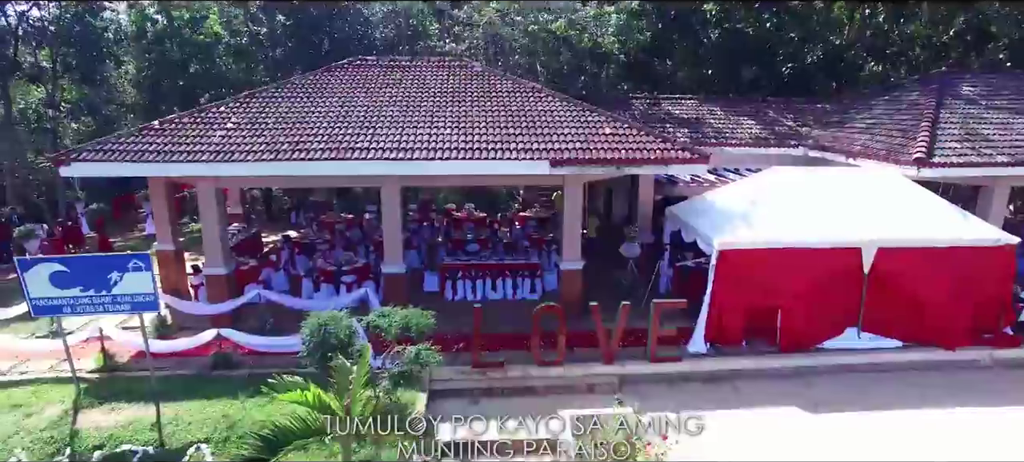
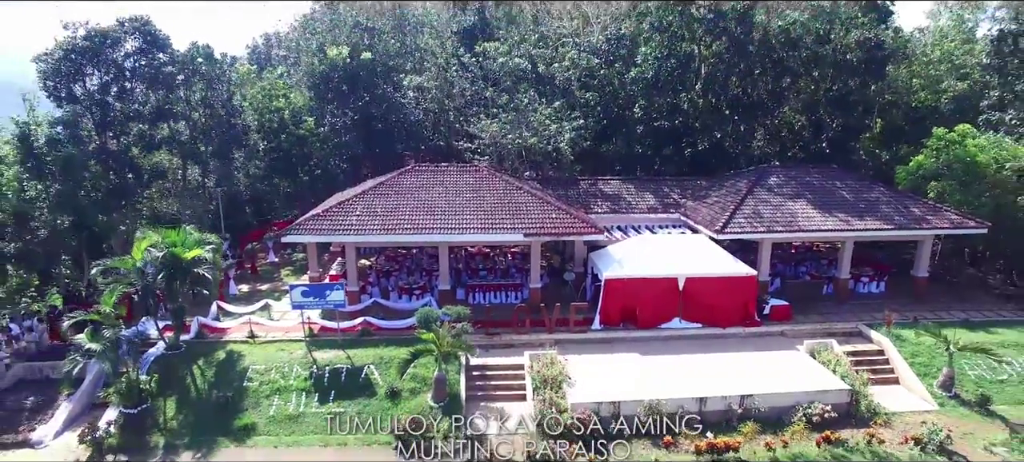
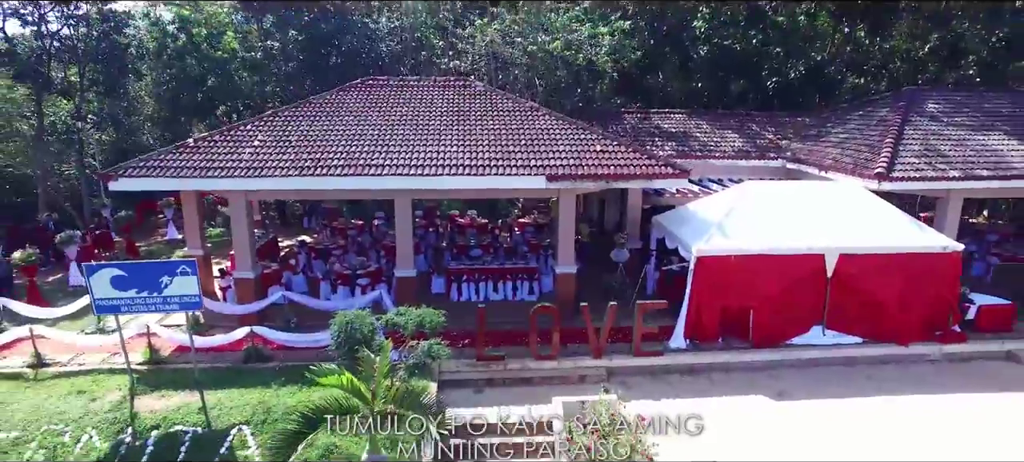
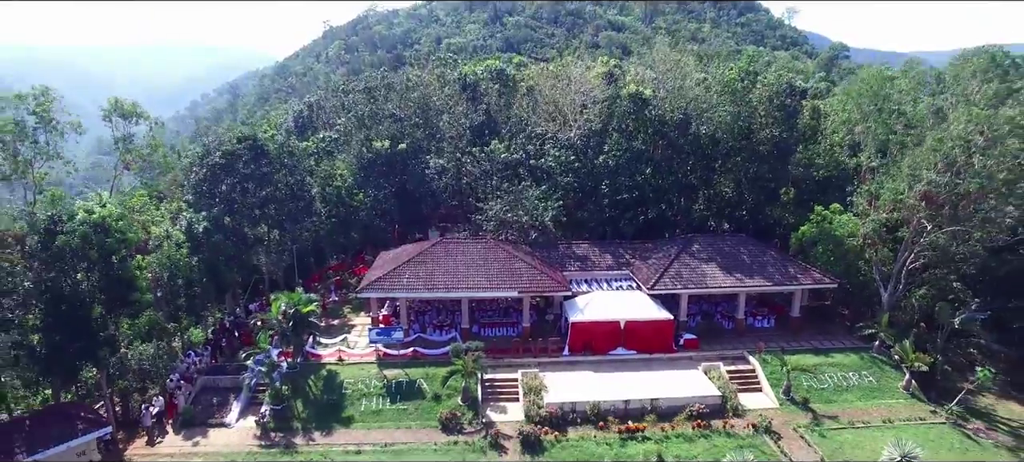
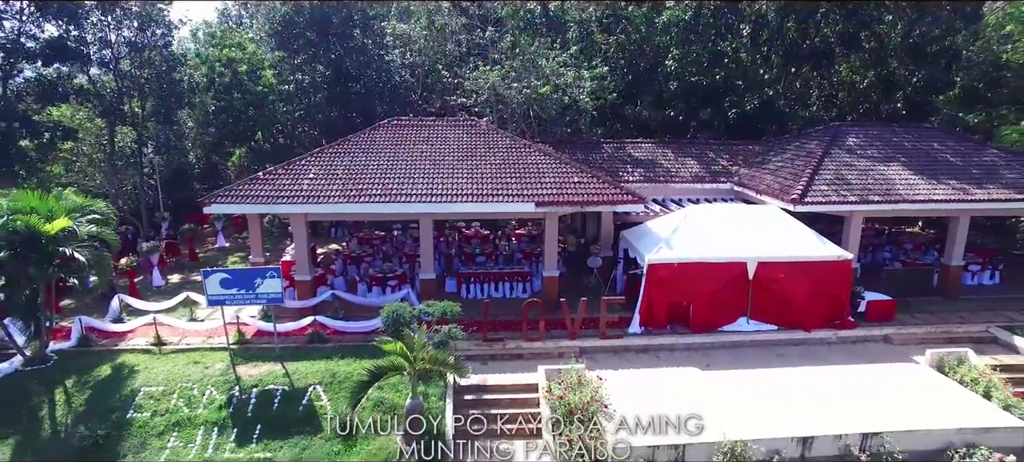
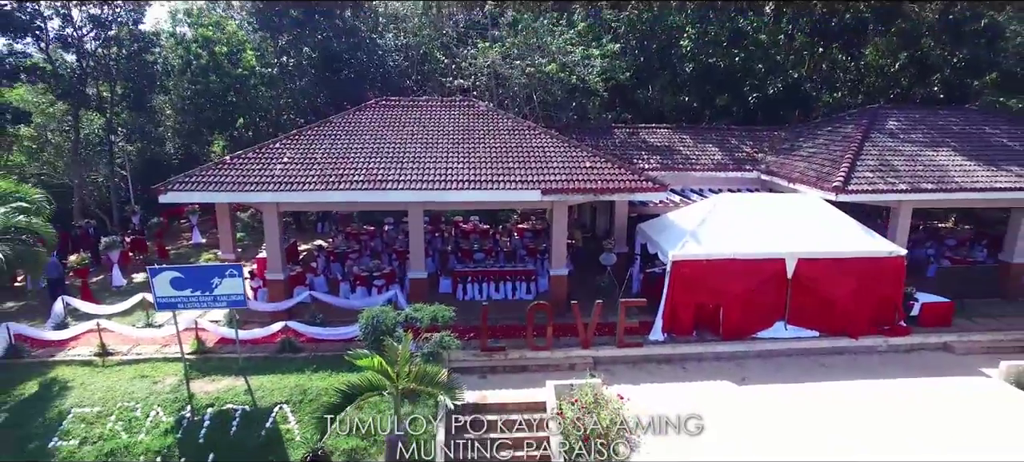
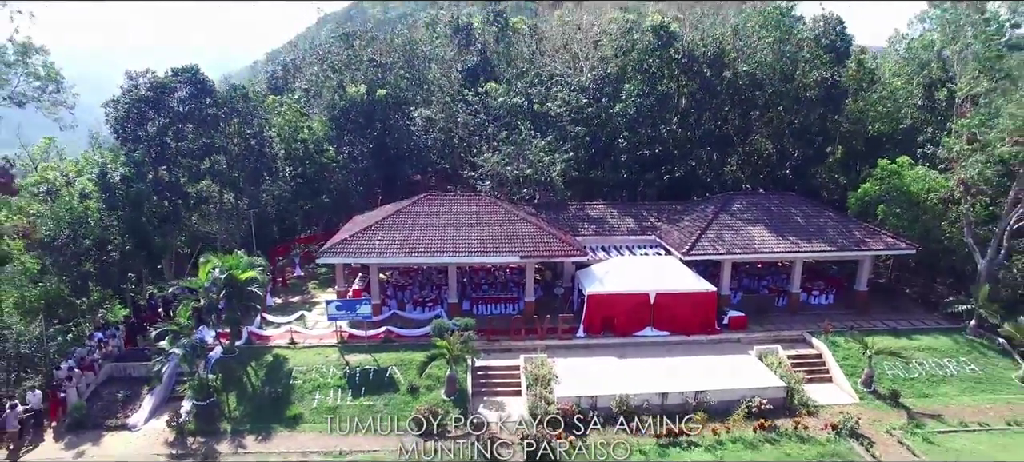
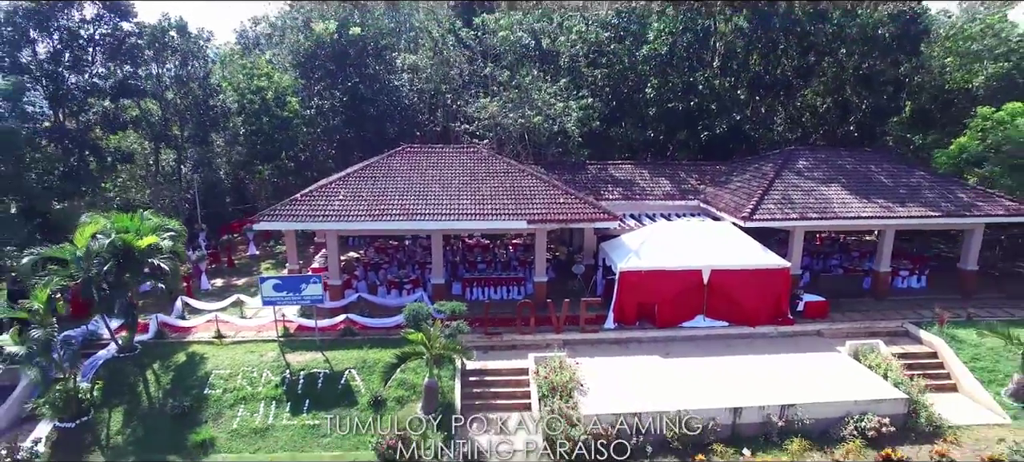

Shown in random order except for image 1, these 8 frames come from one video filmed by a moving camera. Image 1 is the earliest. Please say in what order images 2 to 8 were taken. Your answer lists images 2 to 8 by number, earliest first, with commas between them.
3, 6, 5, 8, 2, 7, 4
